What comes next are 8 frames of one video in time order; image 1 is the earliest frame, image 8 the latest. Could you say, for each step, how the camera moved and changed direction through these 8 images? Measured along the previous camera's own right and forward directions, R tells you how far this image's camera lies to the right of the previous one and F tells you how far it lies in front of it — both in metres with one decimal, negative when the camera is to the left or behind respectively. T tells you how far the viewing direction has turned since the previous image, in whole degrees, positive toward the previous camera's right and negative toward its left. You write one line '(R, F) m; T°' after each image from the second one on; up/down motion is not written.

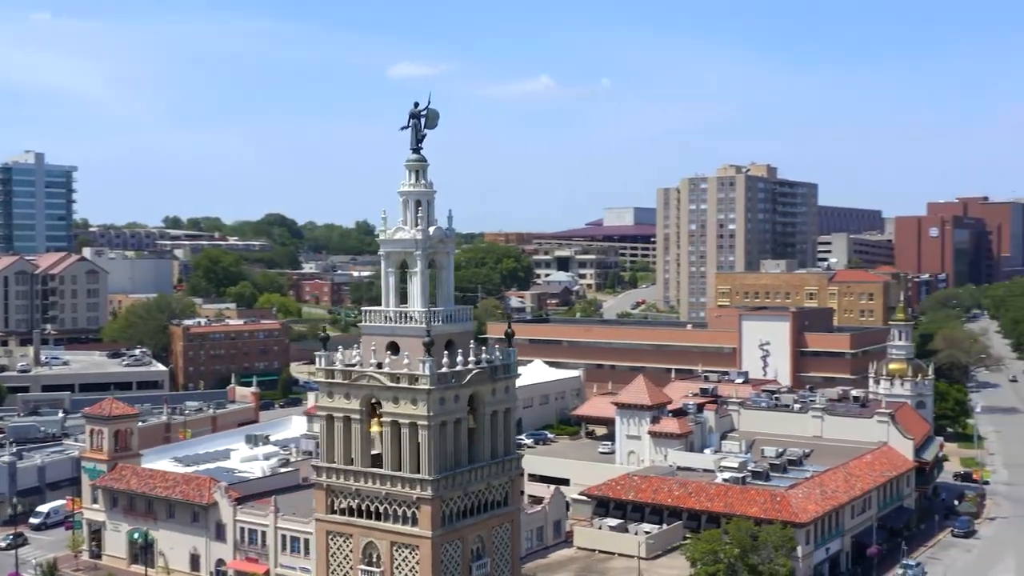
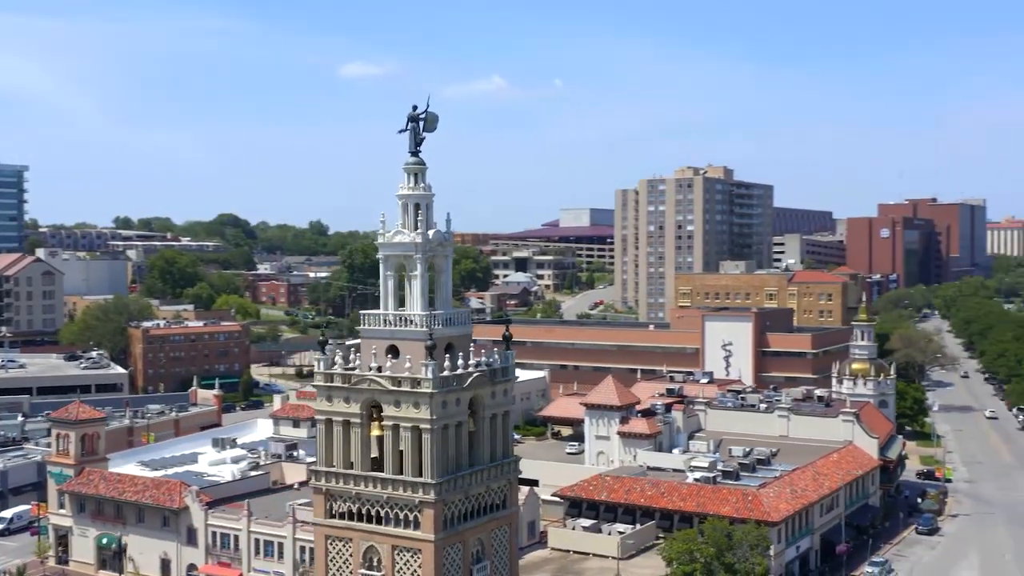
(-1.1, -0.1) m; +2°
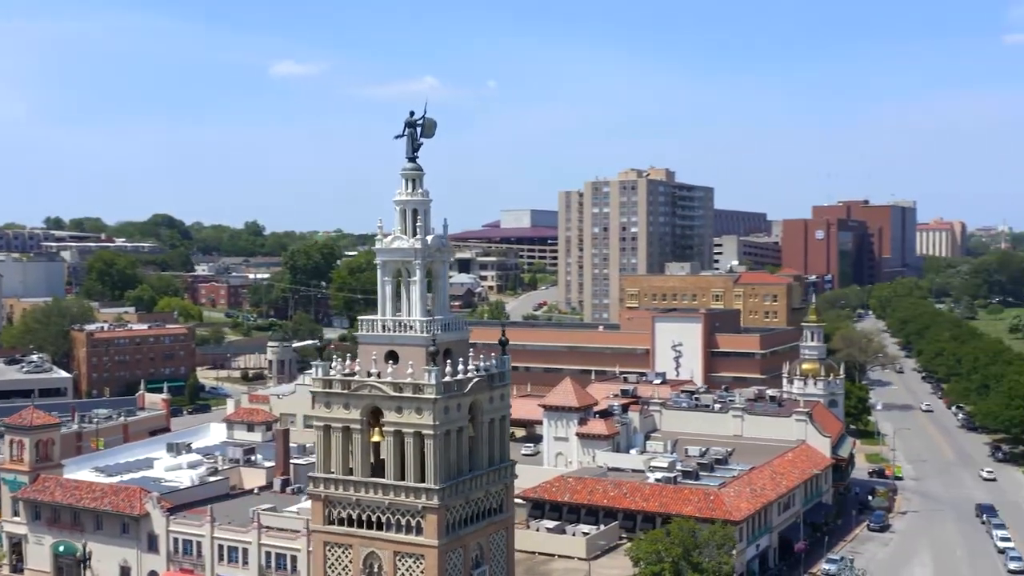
(-1.6, -0.1) m; +3°
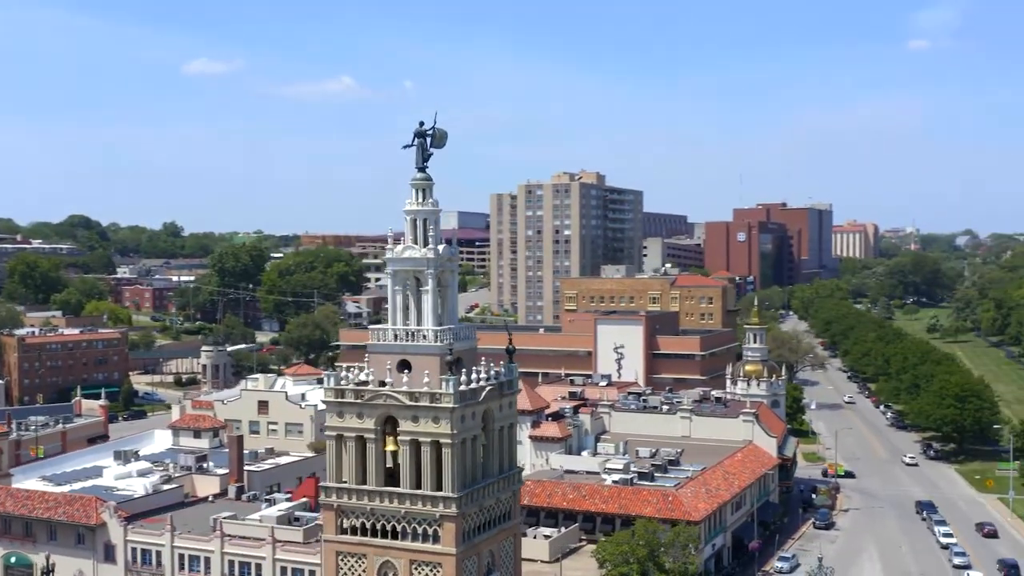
(-2.3, -0.2) m; +4°
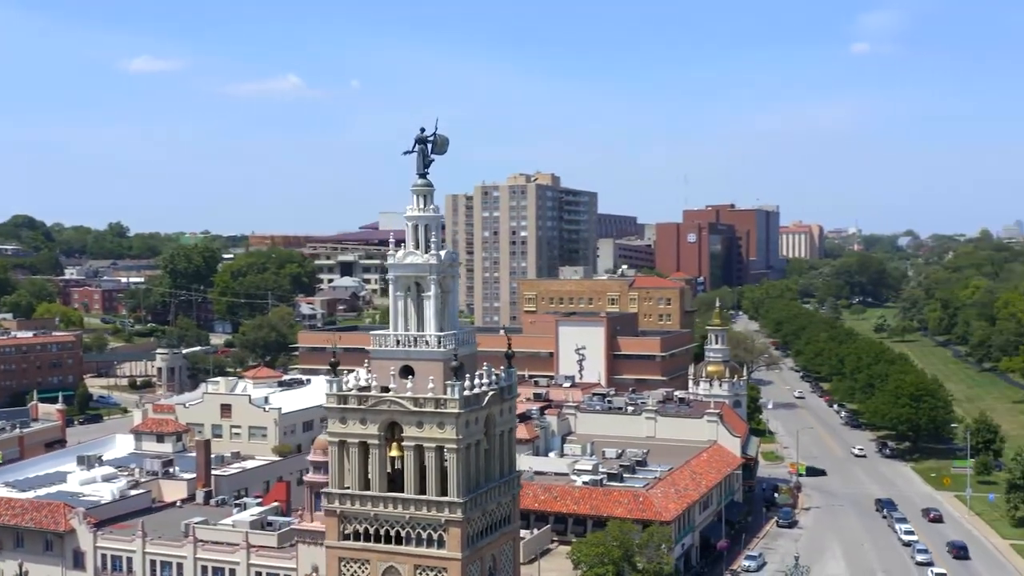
(-1.3, -0.2) m; +3°
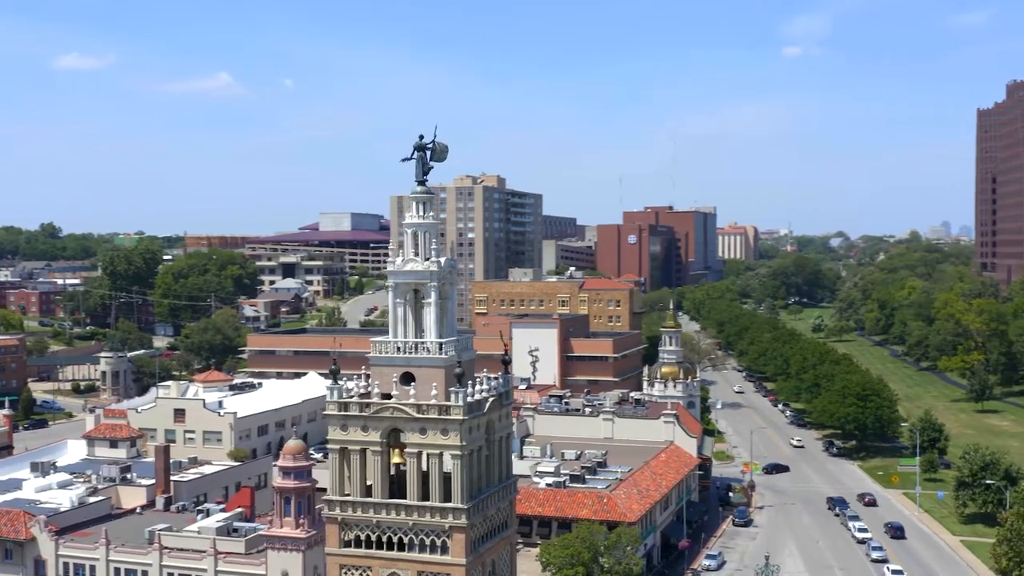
(-1.6, -0.2) m; +3°
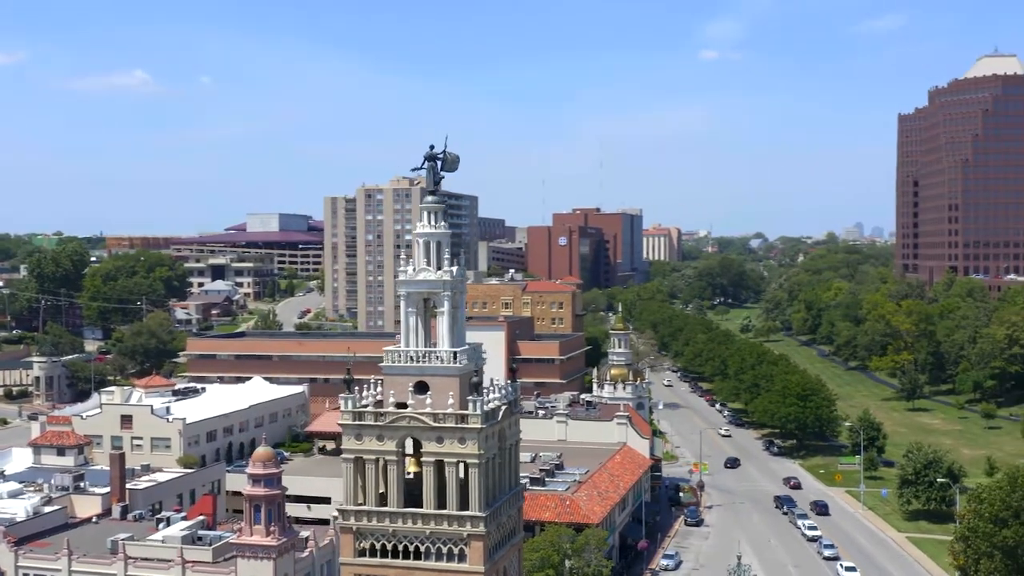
(-2.2, -0.2) m; +4°
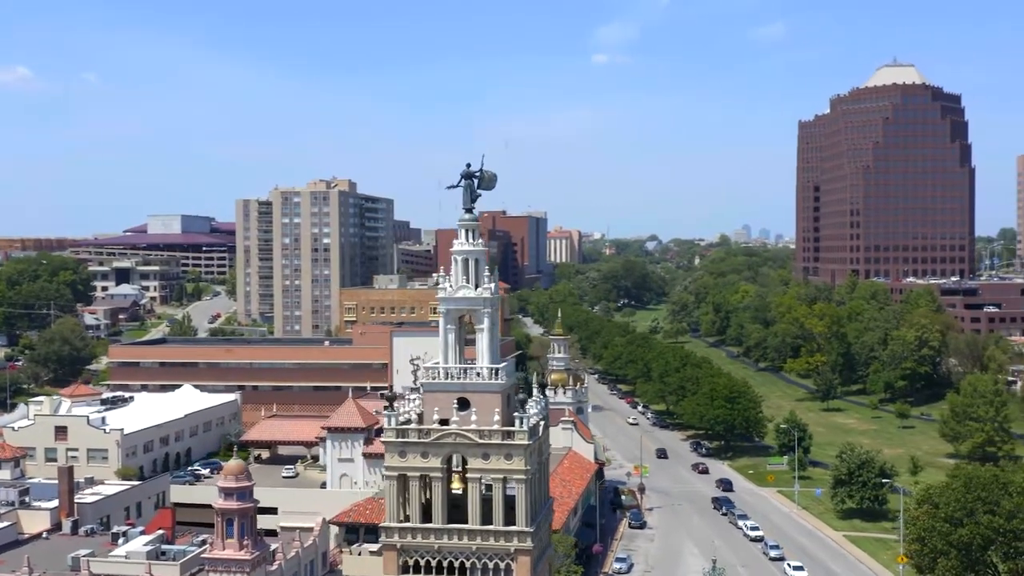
(-3.6, -0.2) m; +5°
